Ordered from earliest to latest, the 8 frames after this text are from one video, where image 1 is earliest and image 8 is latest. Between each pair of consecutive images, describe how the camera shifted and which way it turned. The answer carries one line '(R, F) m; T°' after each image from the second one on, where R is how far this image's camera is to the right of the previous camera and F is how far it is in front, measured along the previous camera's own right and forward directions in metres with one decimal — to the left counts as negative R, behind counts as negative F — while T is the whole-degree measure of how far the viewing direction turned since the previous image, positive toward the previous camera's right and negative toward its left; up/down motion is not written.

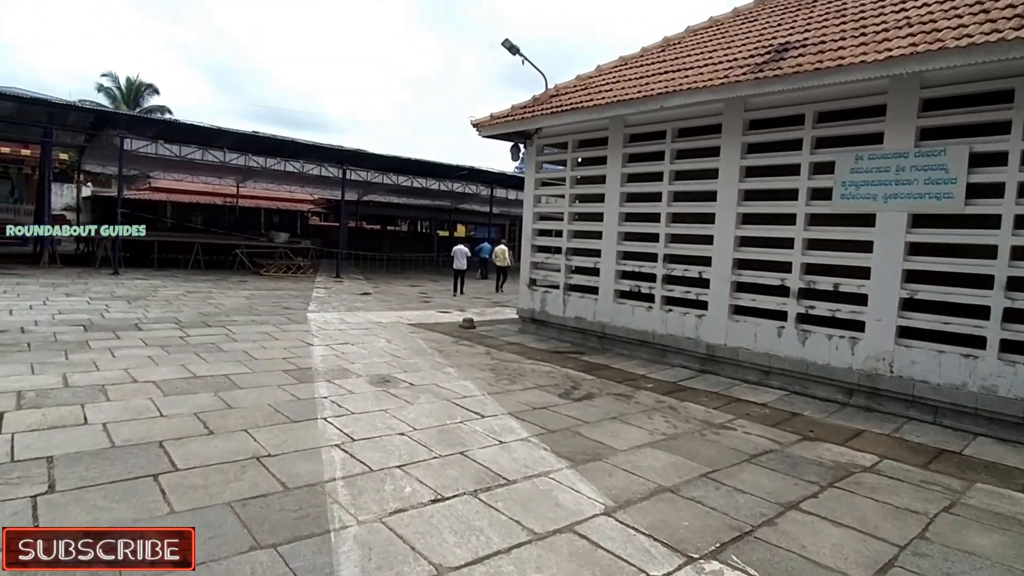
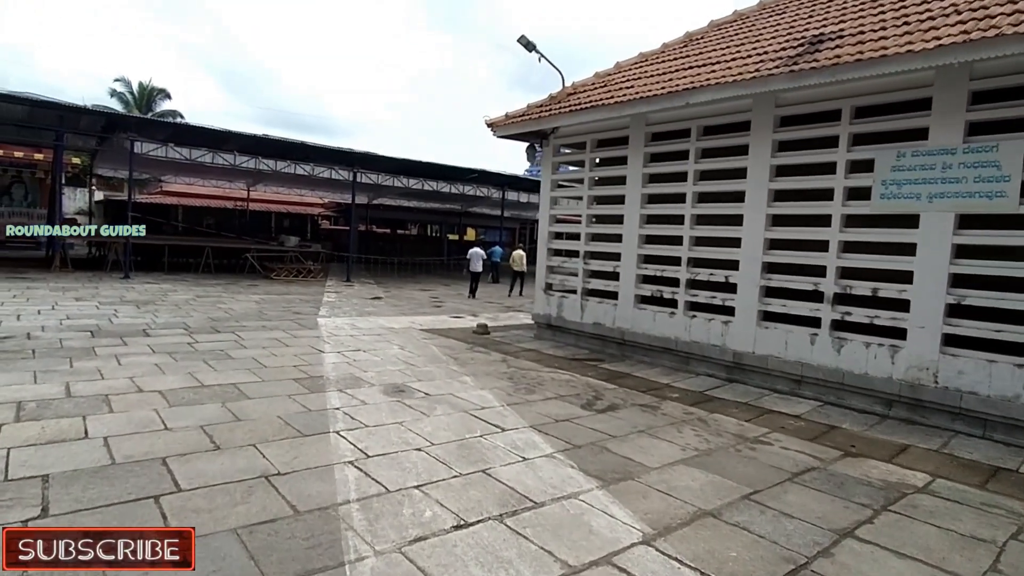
(-0.1, +0.3) m; -1°
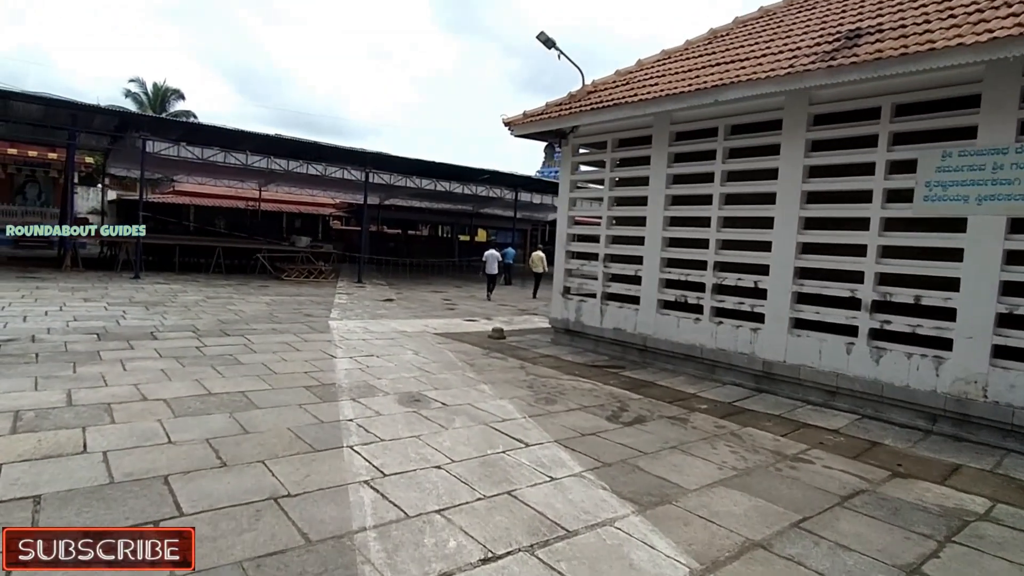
(-0.1, +0.3) m; -1°
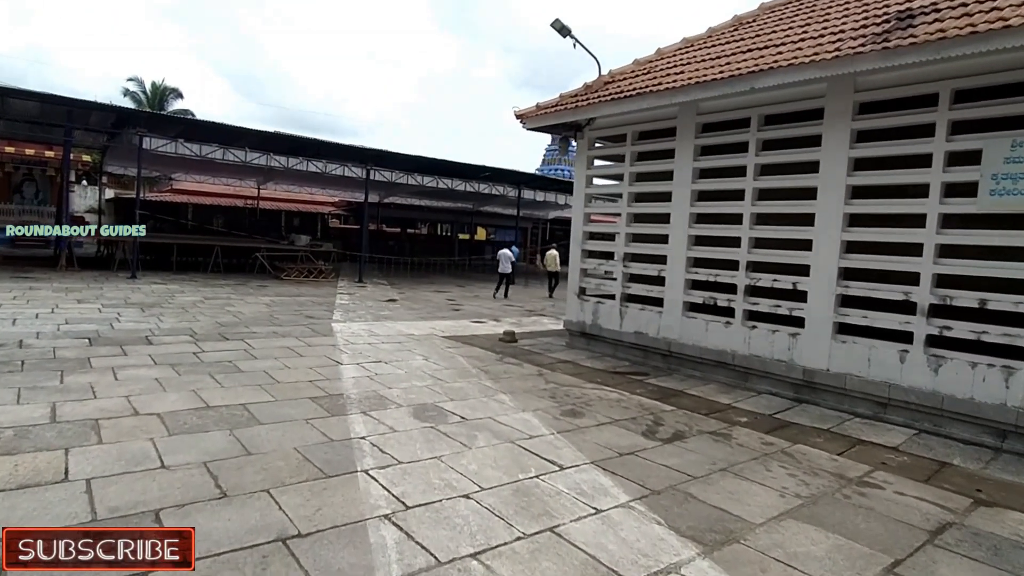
(-0.2, +0.5) m; 0°
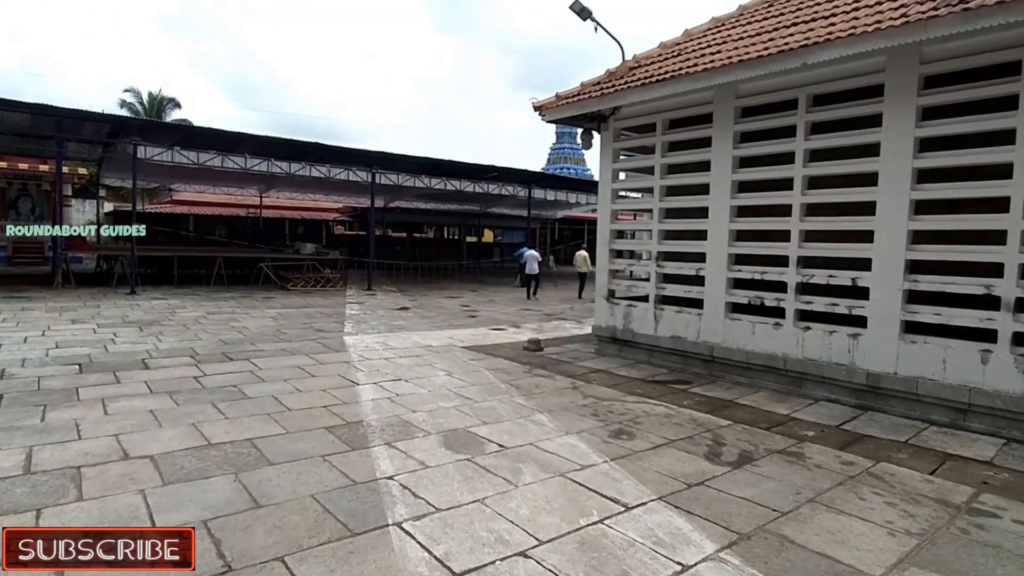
(-0.2, +0.5) m; 0°
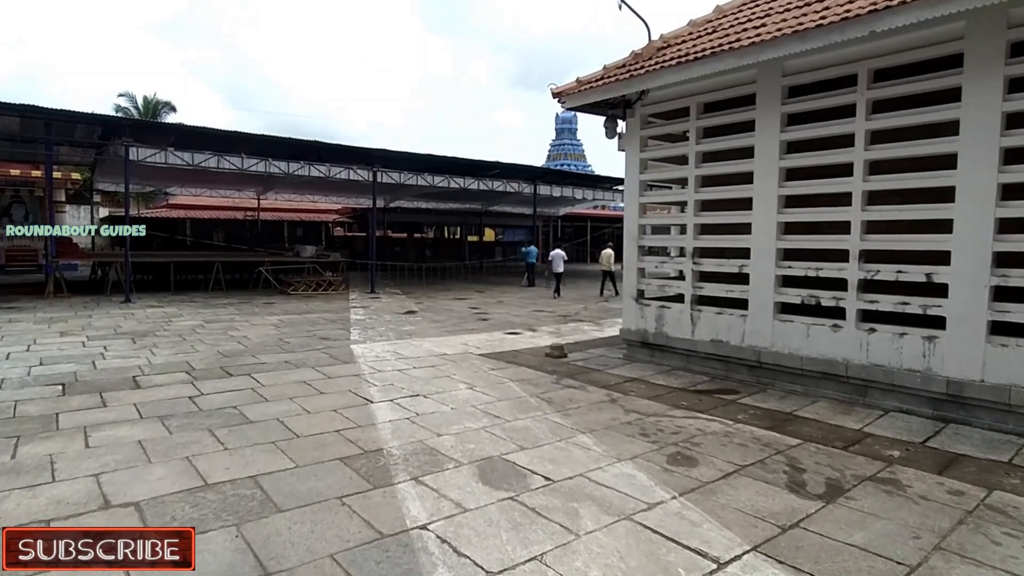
(-0.3, +0.6) m; 0°
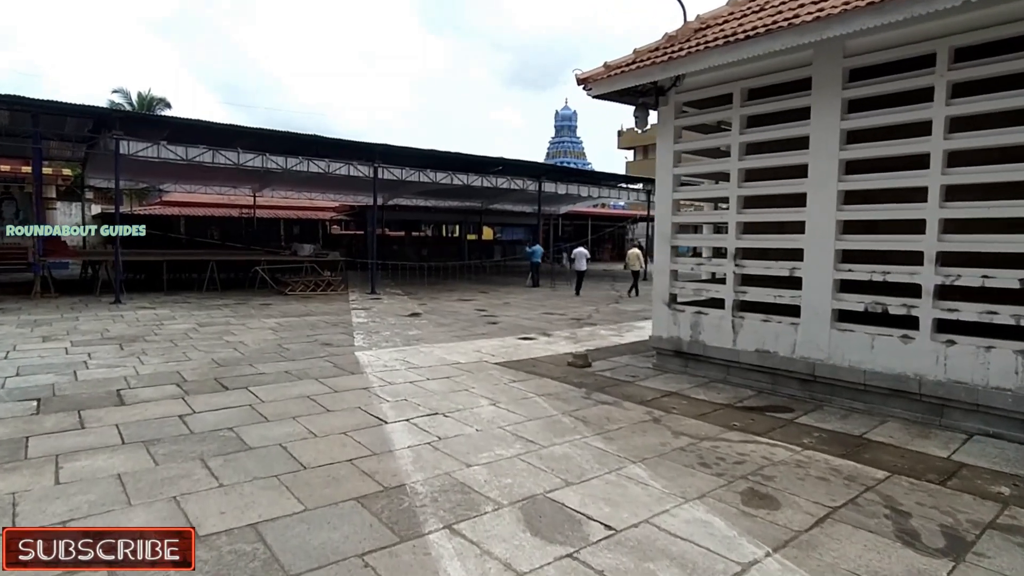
(-0.3, +0.6) m; 0°
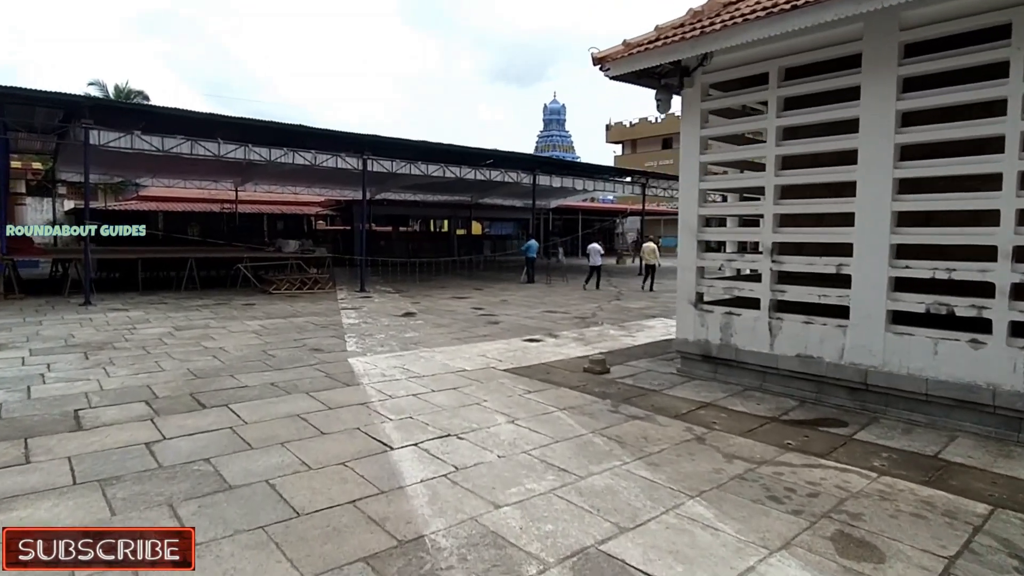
(-0.3, +0.6) m; +1°
